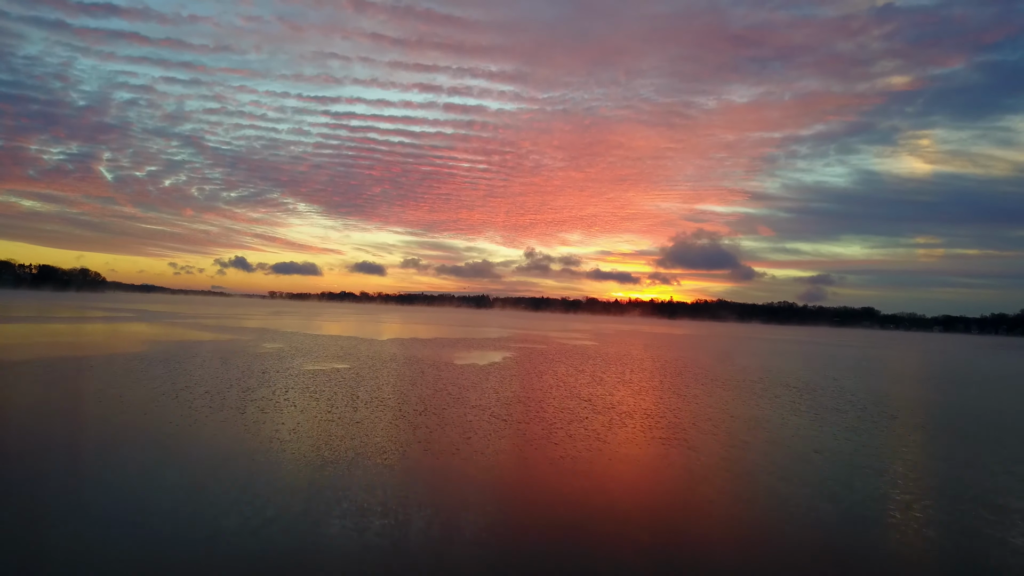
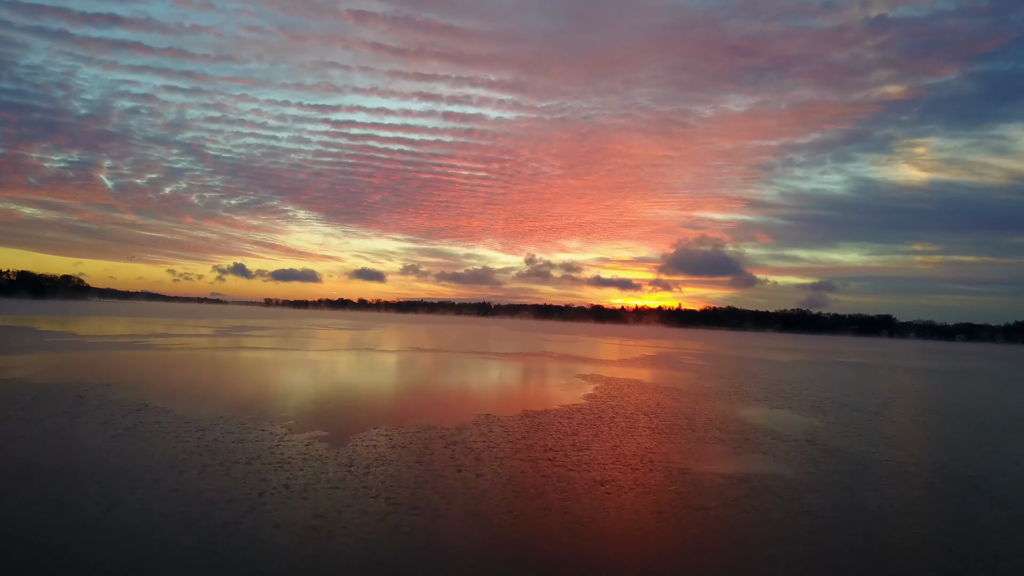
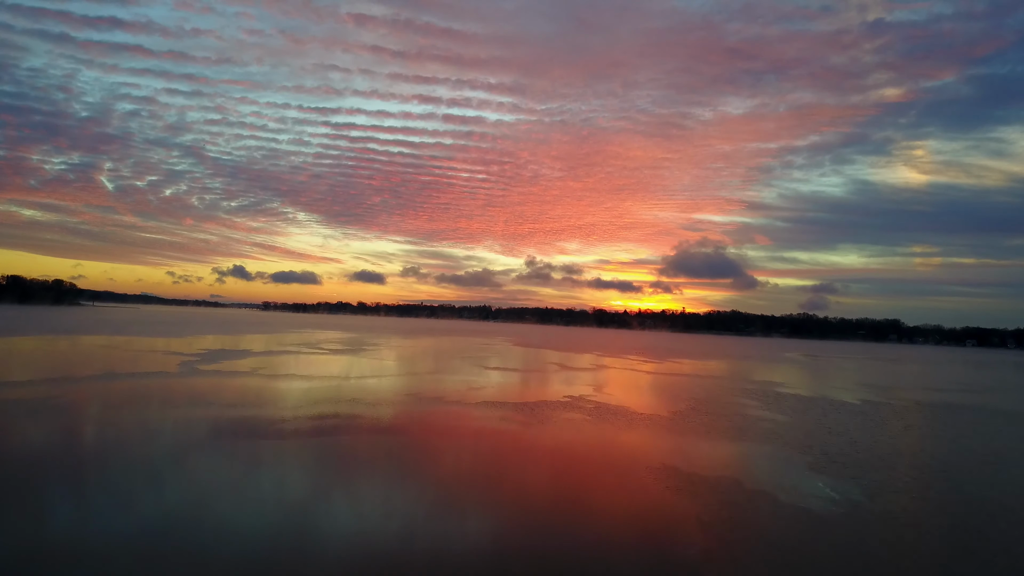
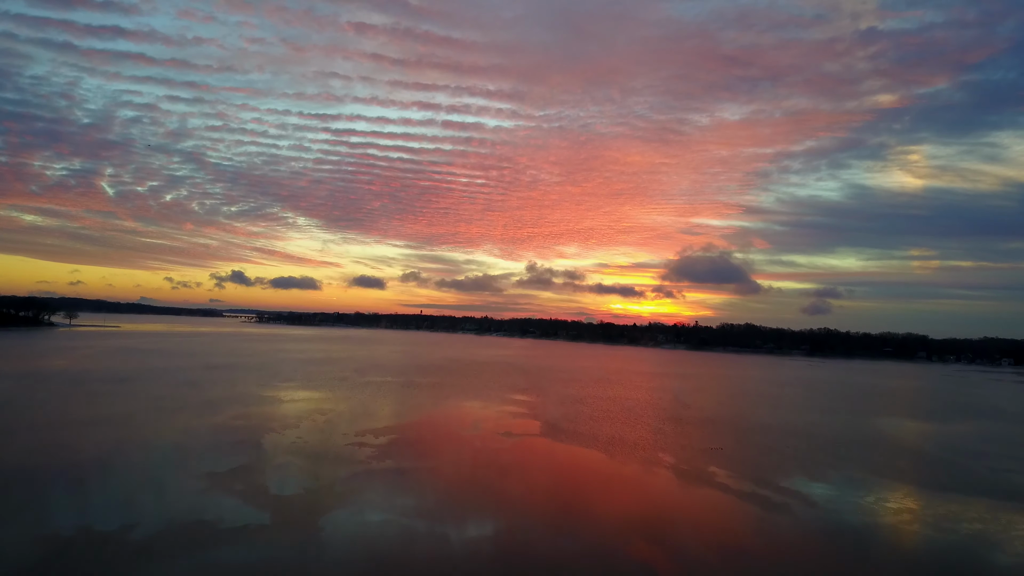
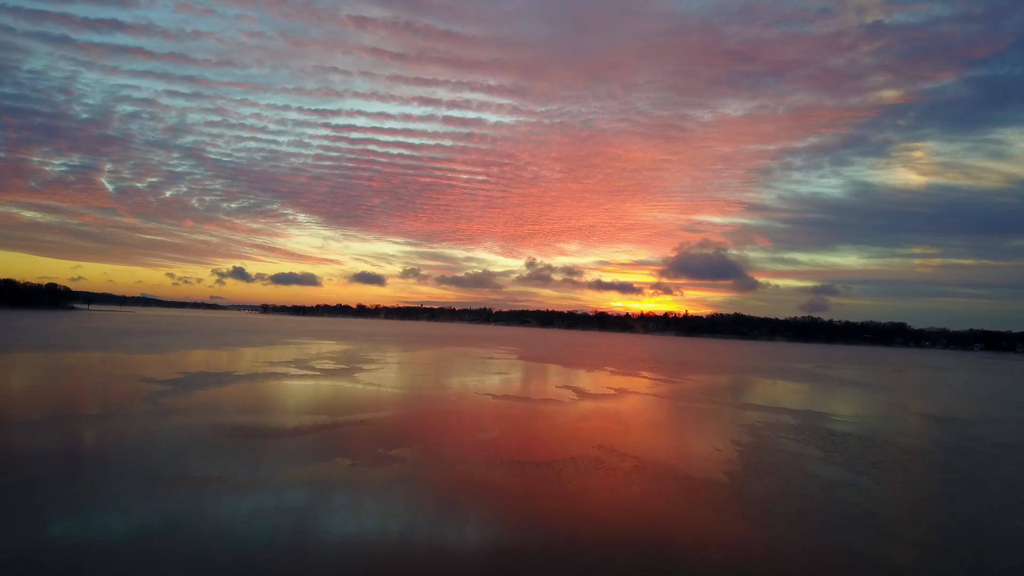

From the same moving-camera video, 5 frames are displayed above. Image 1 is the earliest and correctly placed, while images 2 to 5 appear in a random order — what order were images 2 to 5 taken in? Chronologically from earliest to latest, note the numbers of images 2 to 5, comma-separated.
2, 3, 5, 4
